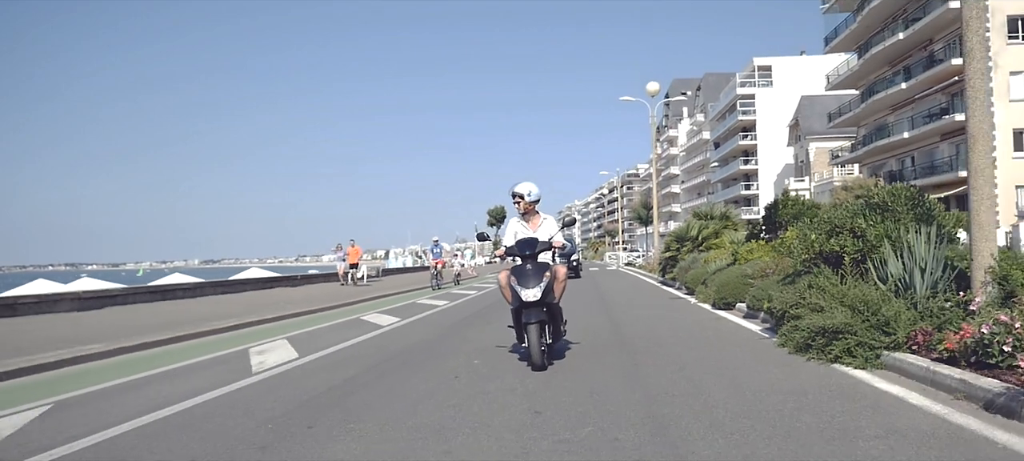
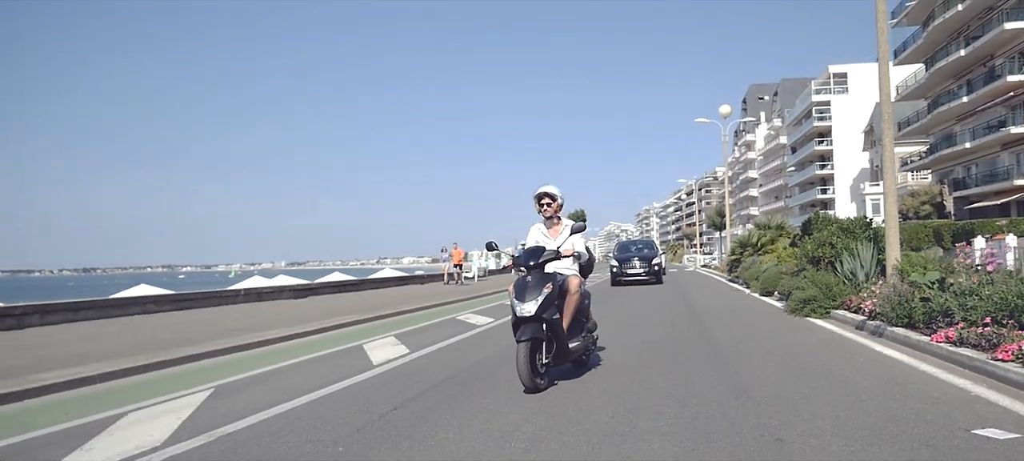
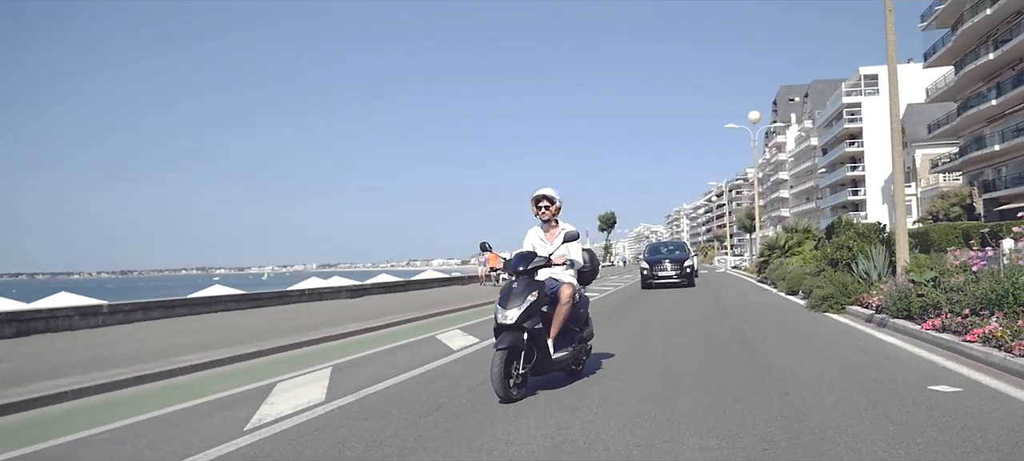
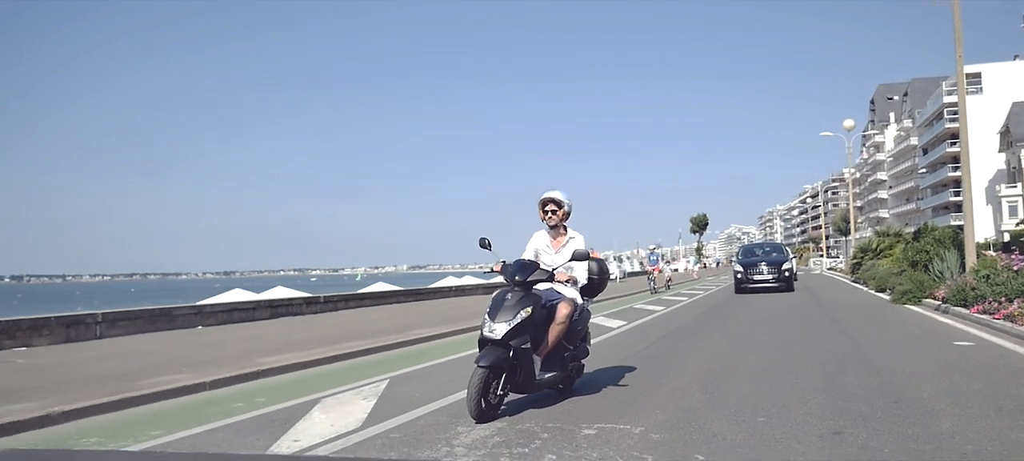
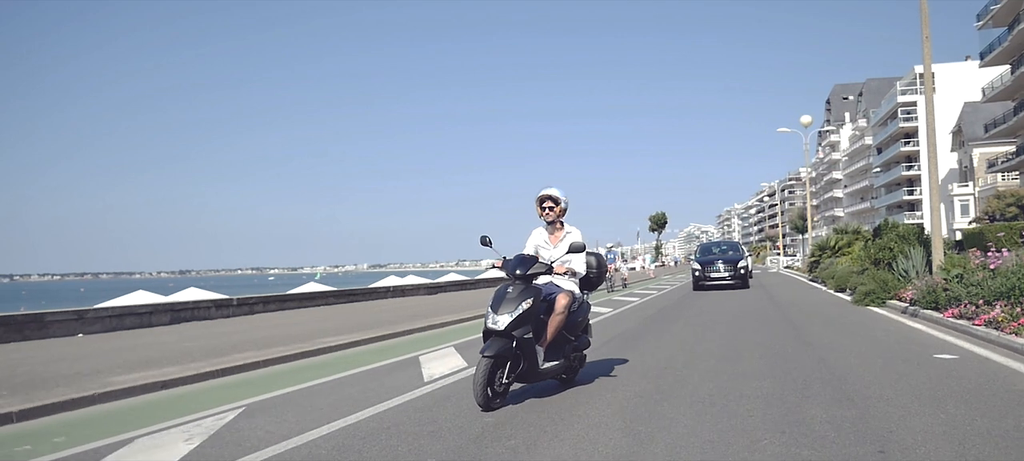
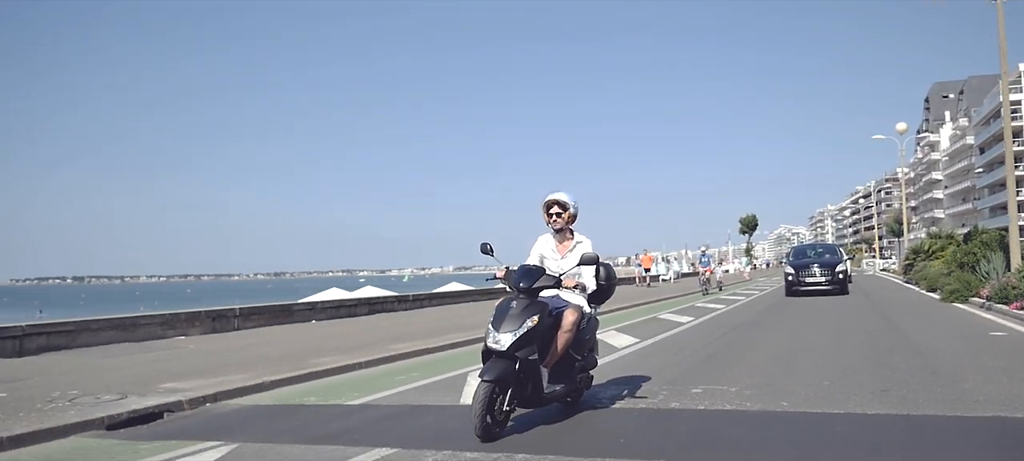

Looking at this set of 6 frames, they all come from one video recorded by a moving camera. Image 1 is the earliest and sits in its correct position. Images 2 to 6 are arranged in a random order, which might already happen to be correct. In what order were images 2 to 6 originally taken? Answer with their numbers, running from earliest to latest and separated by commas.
2, 3, 5, 4, 6
